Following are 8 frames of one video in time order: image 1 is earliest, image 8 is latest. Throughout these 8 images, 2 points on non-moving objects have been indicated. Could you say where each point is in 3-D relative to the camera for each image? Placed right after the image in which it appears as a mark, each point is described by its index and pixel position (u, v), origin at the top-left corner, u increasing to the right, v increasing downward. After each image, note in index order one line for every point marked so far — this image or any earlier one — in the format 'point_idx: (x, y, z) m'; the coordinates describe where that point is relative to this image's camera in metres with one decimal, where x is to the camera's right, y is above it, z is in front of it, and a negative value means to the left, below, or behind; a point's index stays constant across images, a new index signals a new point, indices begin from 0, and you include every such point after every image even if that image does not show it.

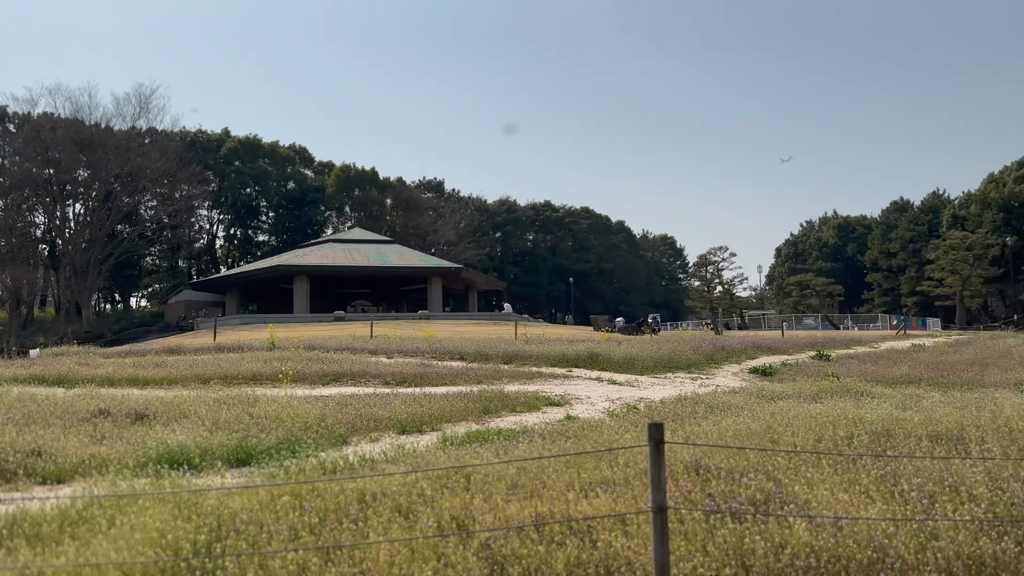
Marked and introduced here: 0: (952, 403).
0: (+6.7, -1.8, +11.7) m
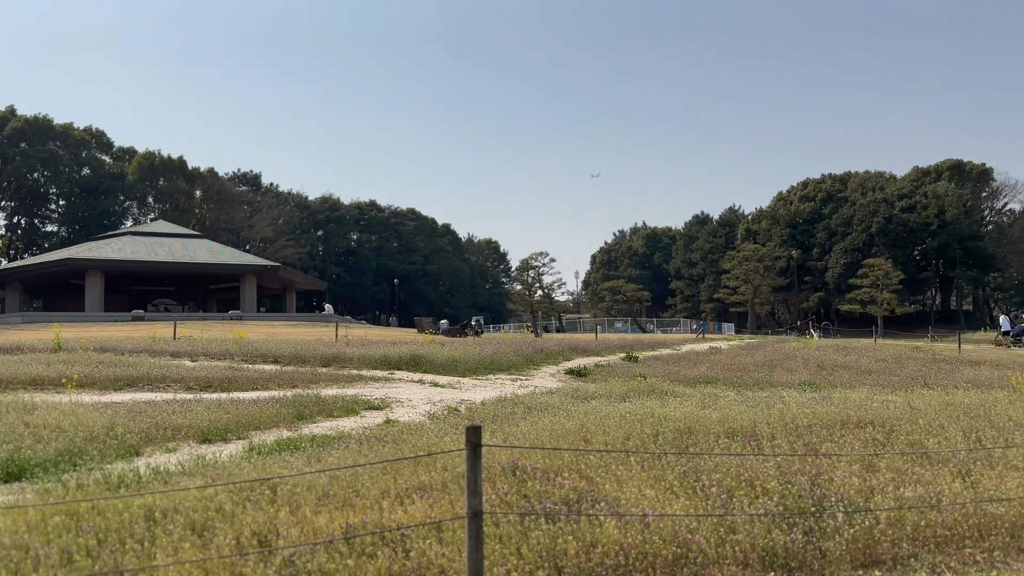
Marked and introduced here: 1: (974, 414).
0: (+3.9, -1.9, +12.7) m
1: (+6.2, -1.7, +10.3) m
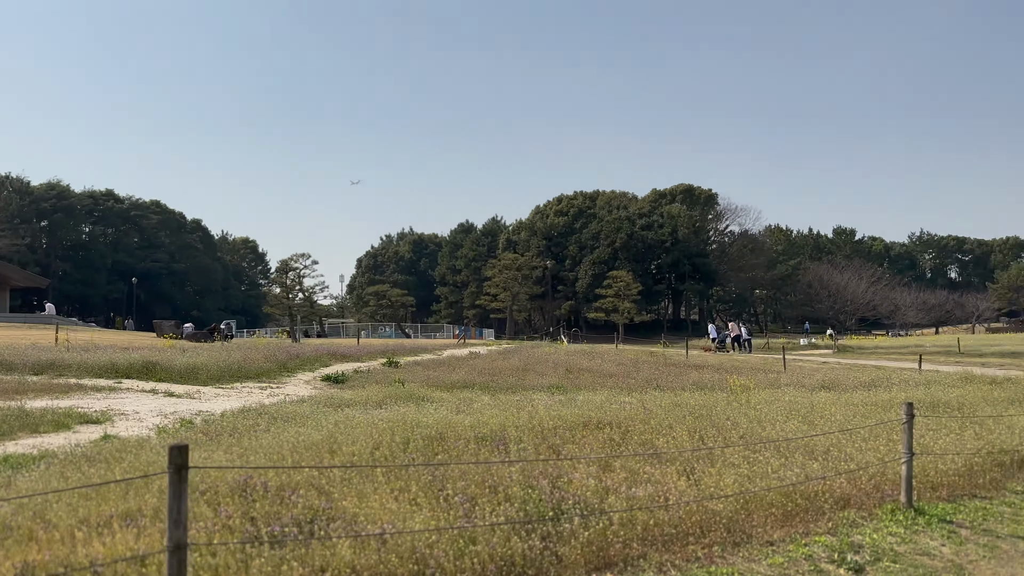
0: (-0.3, -2.0, +12.9) m
1: (+2.7, -1.9, +11.3) m
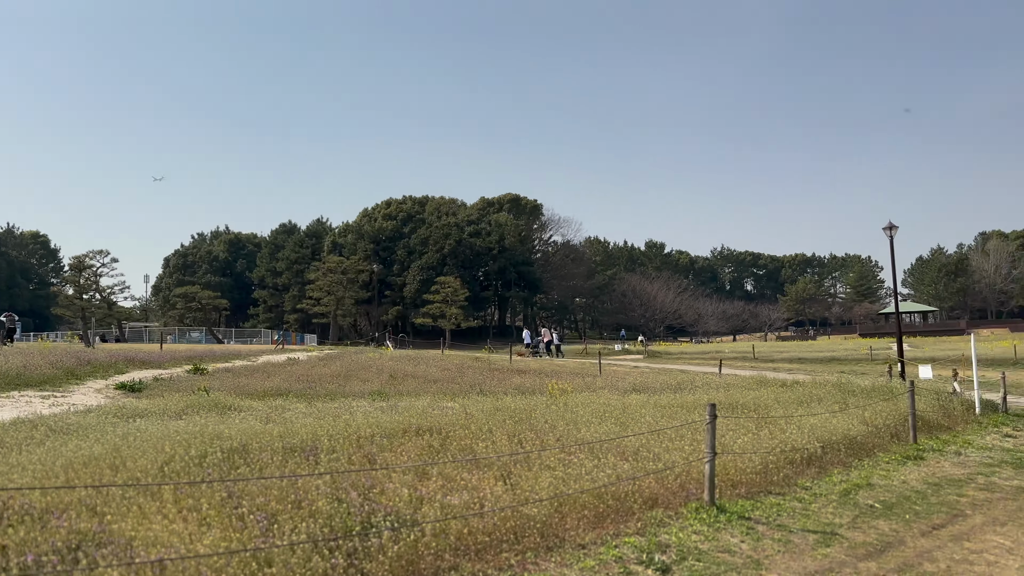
0: (-3.2, -2.0, +12.2) m
1: (+0.1, -1.9, +11.3) m
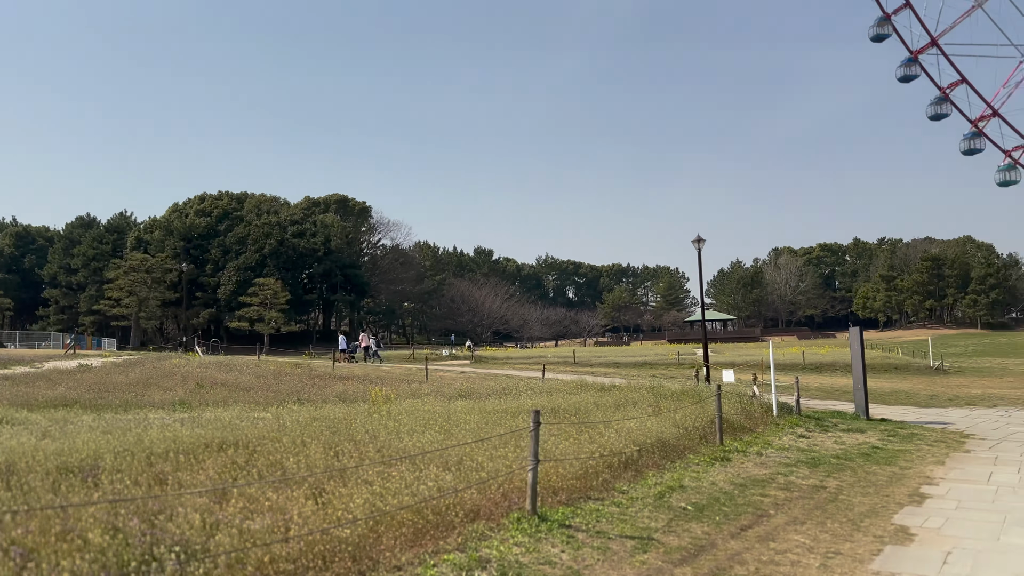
0: (-5.9, -2.0, +10.8) m
1: (-2.5, -2.0, +10.7) m
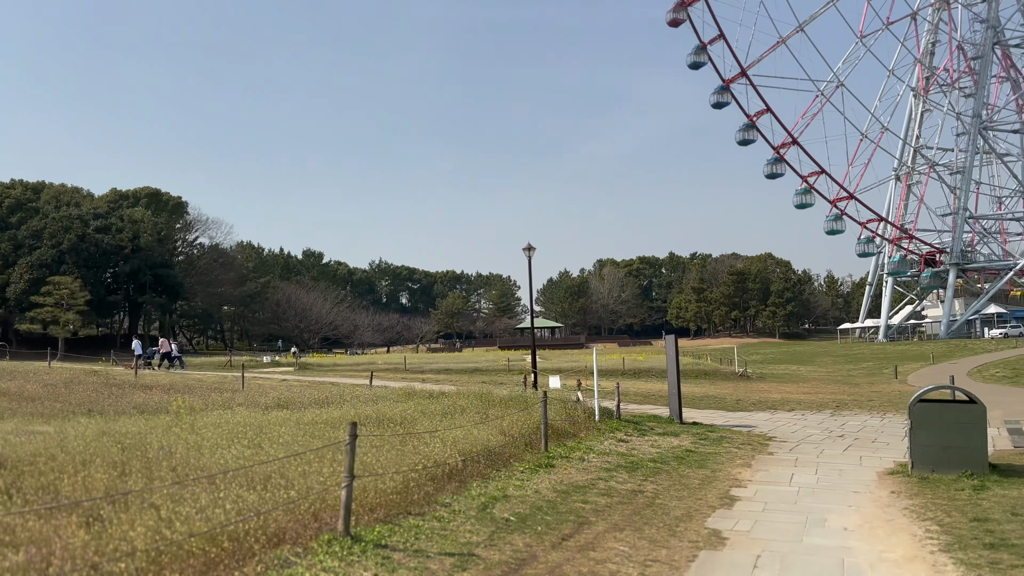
0: (-8.1, -1.9, +8.9) m
1: (-4.8, -1.9, +9.5) m
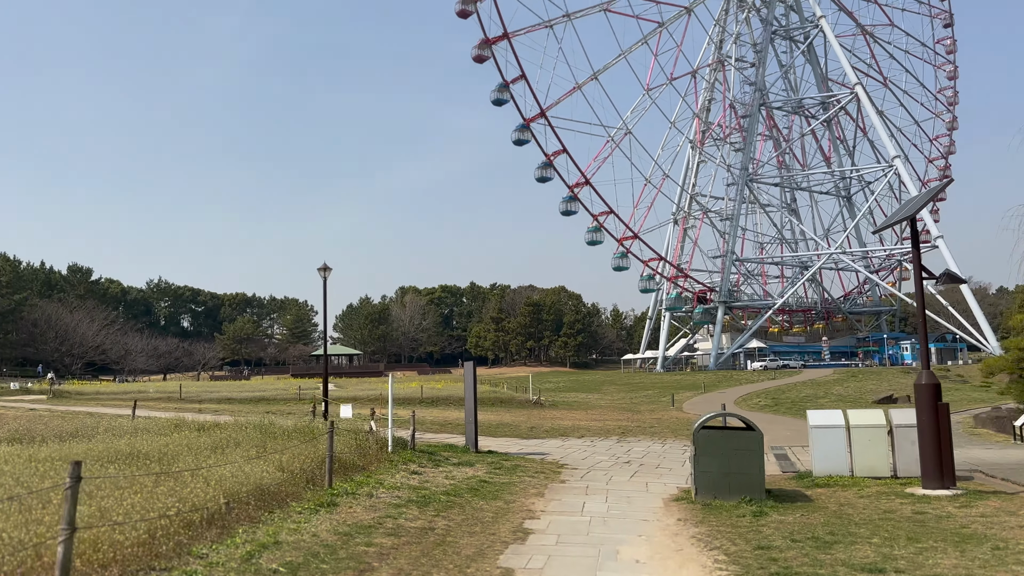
0: (-10.2, -1.8, +5.7) m
1: (-7.1, -2.0, +7.2) m
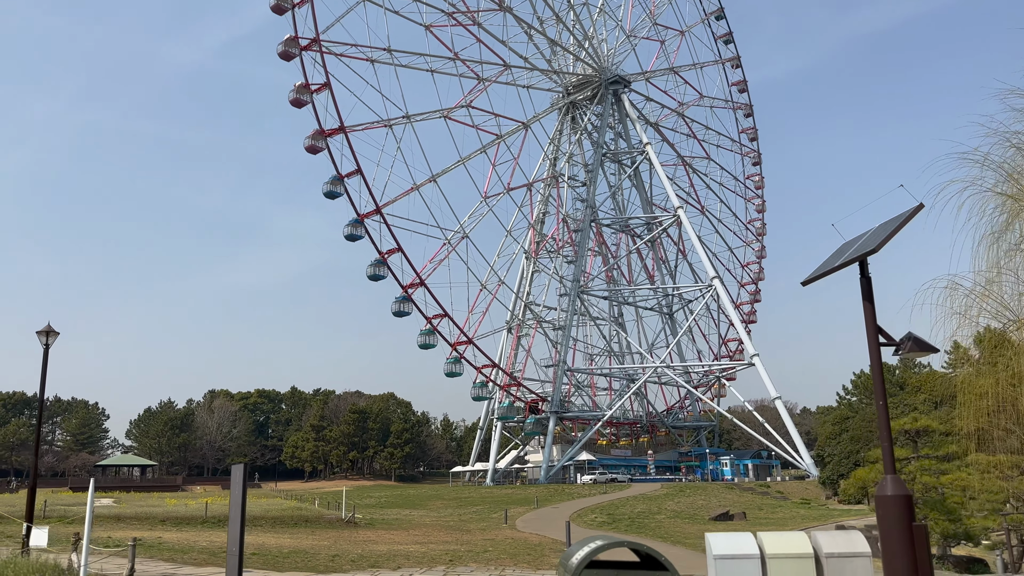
0: (-10.8, -0.8, -1.0) m
1: (-8.1, -1.3, +1.0) m
